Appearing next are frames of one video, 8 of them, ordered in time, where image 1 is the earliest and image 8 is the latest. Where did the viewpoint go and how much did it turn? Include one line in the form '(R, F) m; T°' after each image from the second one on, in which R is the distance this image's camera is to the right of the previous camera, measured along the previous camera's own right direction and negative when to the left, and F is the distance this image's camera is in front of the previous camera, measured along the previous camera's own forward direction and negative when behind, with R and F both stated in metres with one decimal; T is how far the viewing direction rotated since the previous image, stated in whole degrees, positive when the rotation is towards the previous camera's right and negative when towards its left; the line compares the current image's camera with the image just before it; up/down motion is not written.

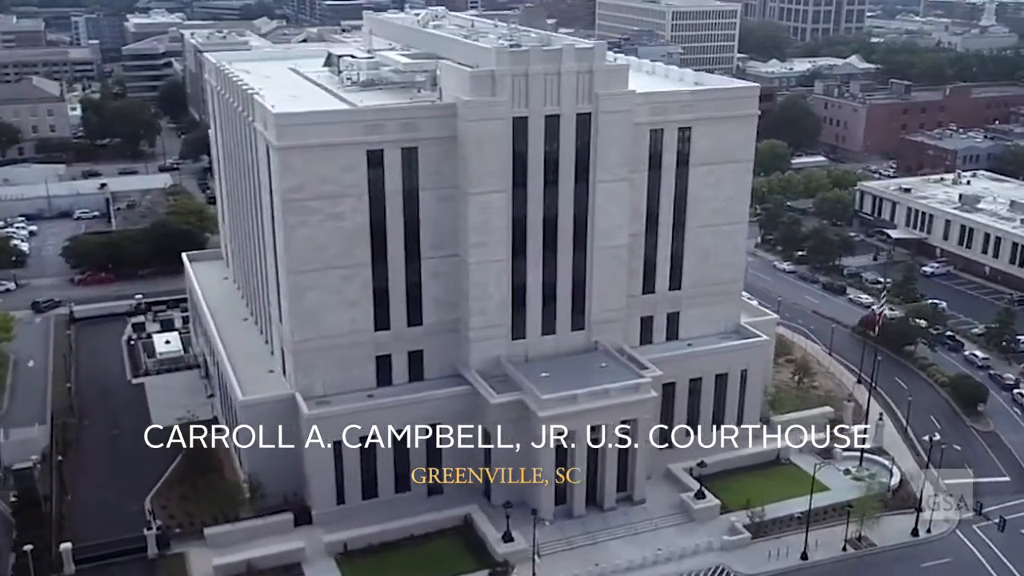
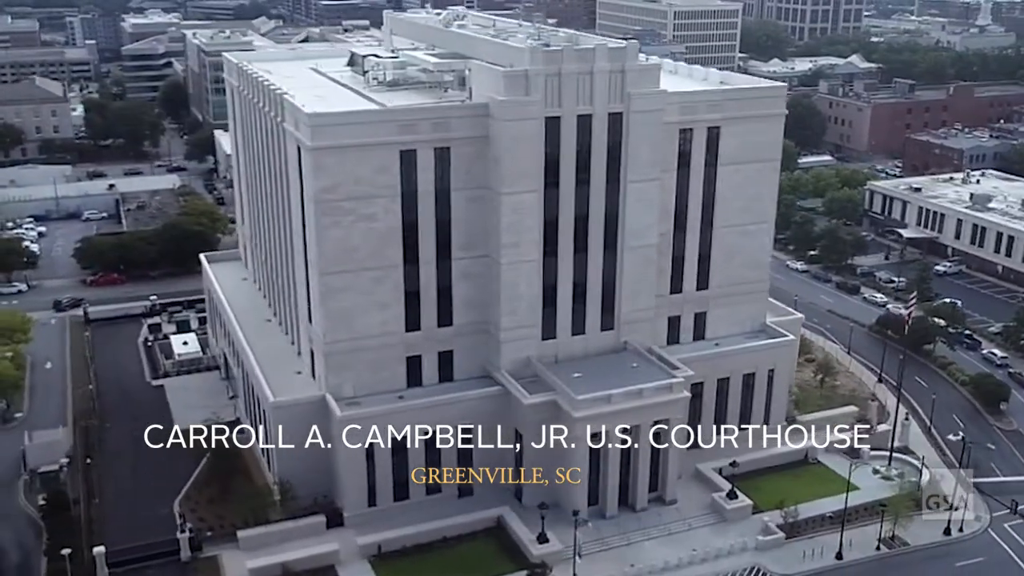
(-2.1, +0.2) m; 0°
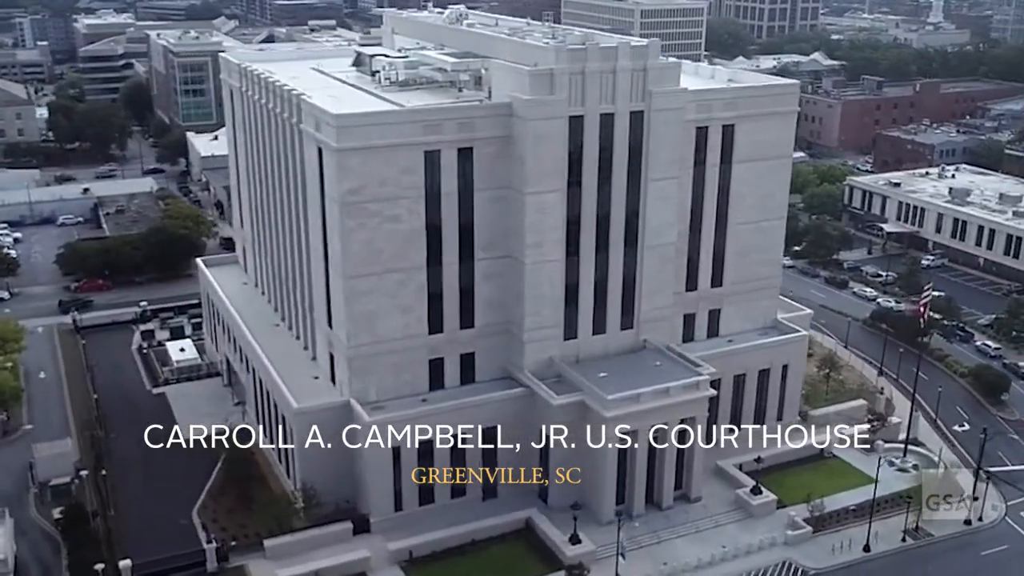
(-3.7, +0.4) m; +2°
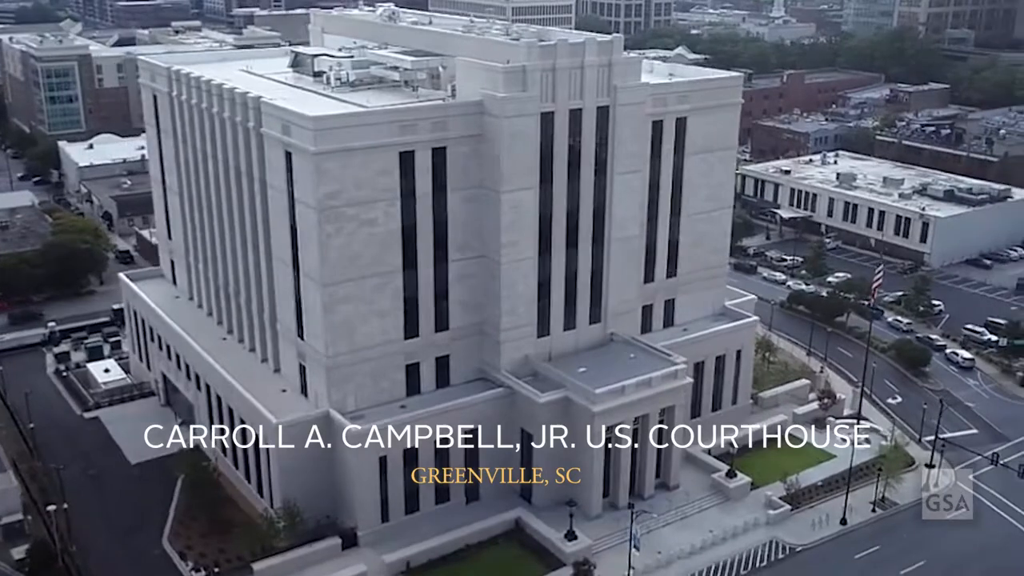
(-6.2, +0.9) m; +8°
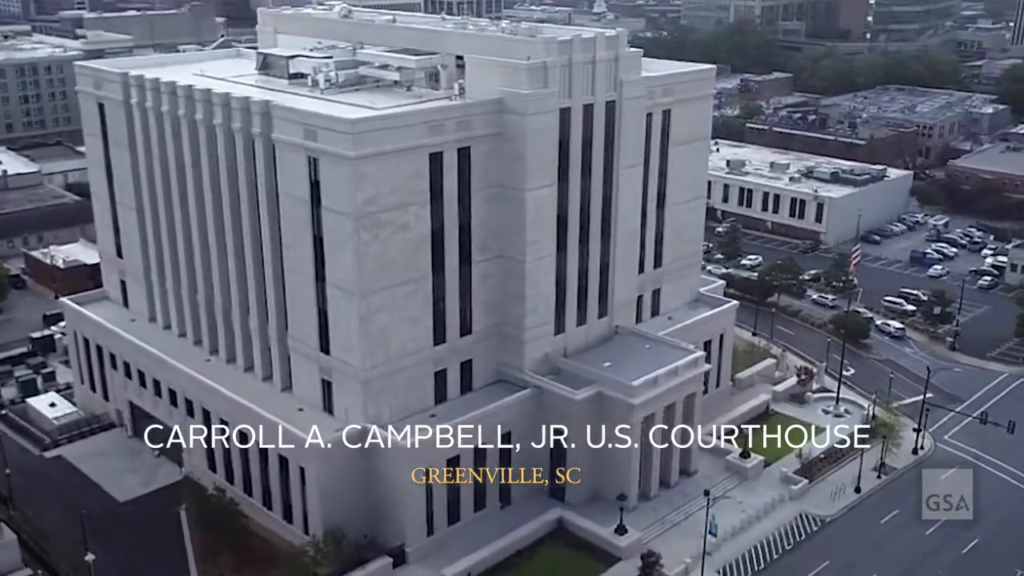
(-10.6, +1.6) m; +10°
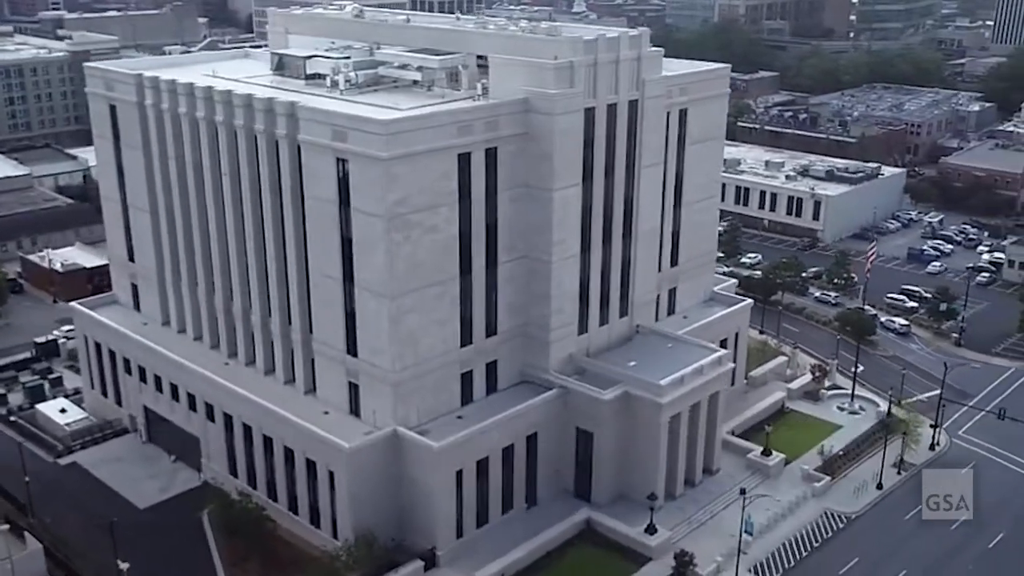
(-2.6, +0.2) m; +1°
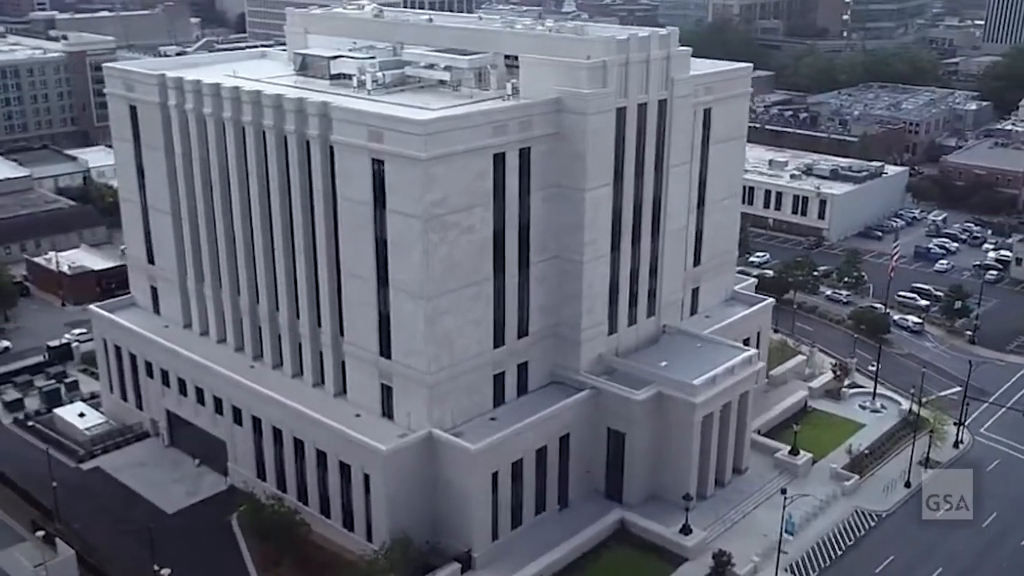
(-2.4, +0.2) m; +1°
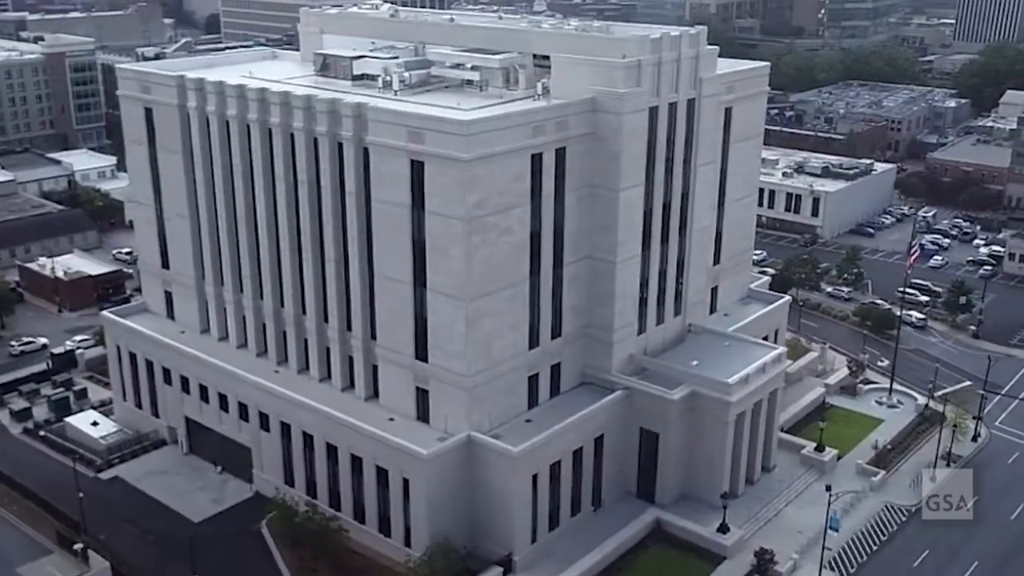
(-3.5, +0.3) m; +2°
